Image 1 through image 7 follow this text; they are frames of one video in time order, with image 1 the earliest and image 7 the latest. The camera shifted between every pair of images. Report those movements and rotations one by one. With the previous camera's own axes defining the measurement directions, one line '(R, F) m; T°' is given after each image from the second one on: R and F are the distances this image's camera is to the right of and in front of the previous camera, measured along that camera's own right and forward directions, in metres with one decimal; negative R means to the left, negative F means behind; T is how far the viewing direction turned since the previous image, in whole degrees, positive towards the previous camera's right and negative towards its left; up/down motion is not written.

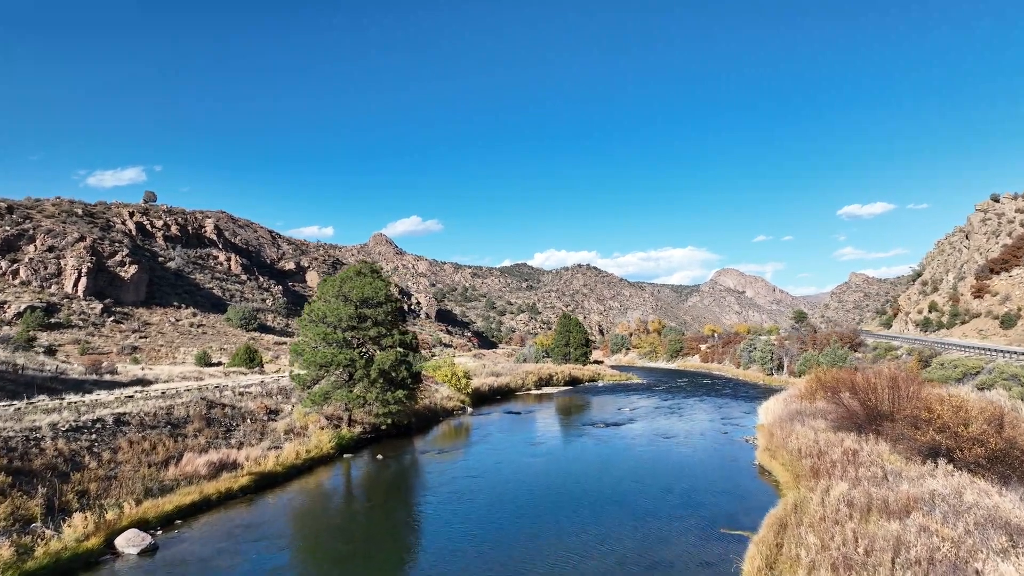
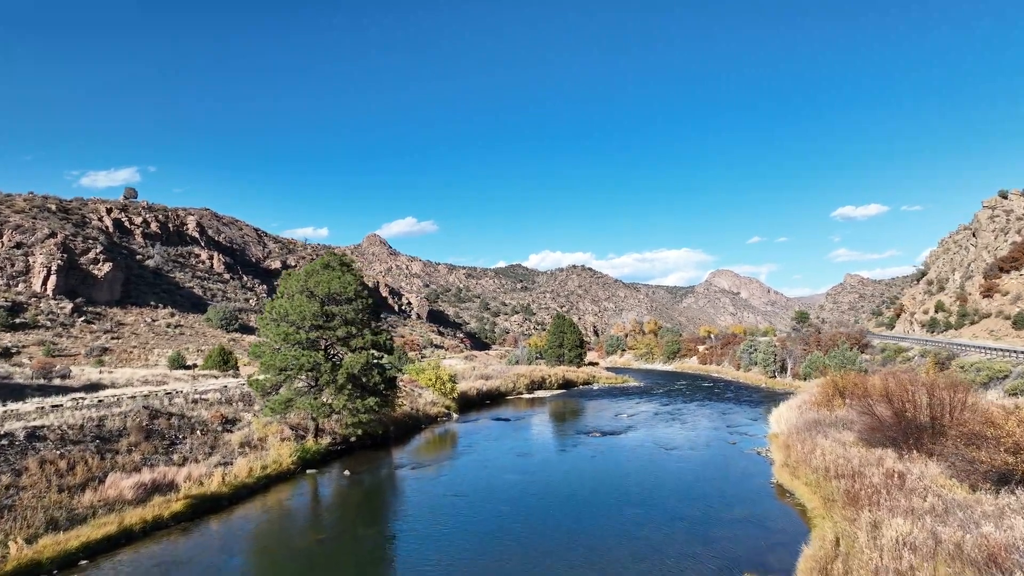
(+0.3, +2.3) m; 0°
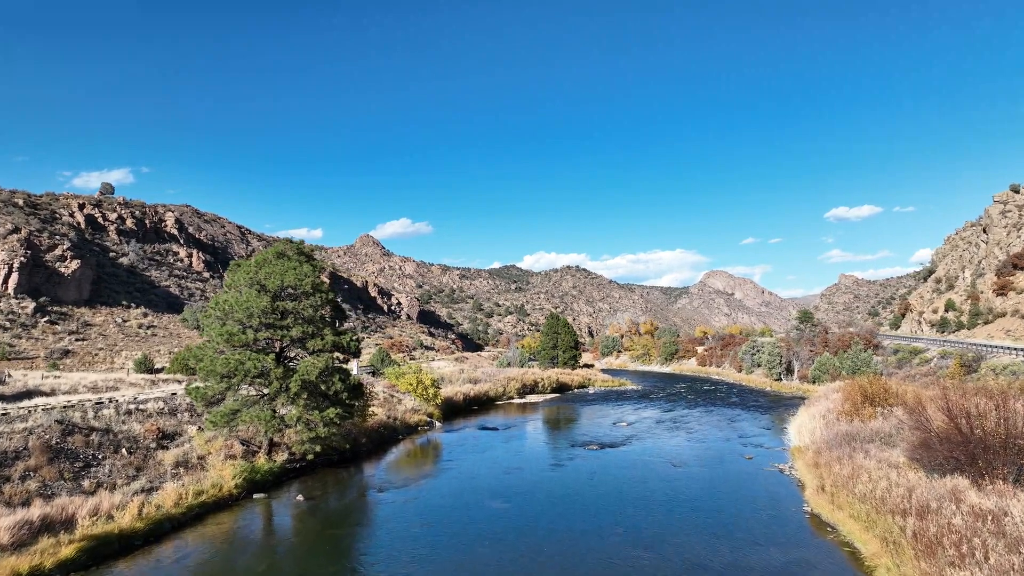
(+0.2, +2.7) m; 0°
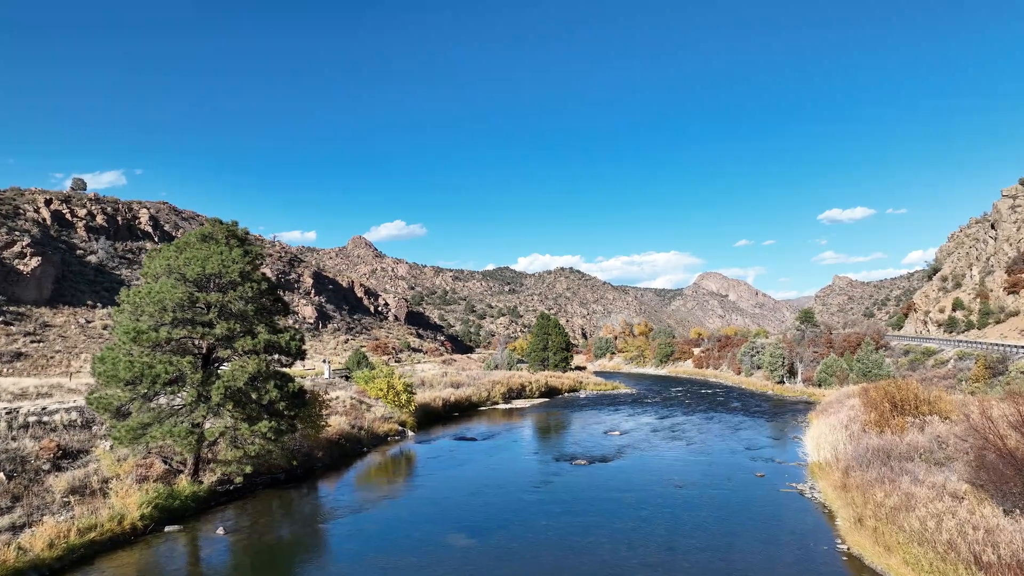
(+0.5, +2.7) m; 0°
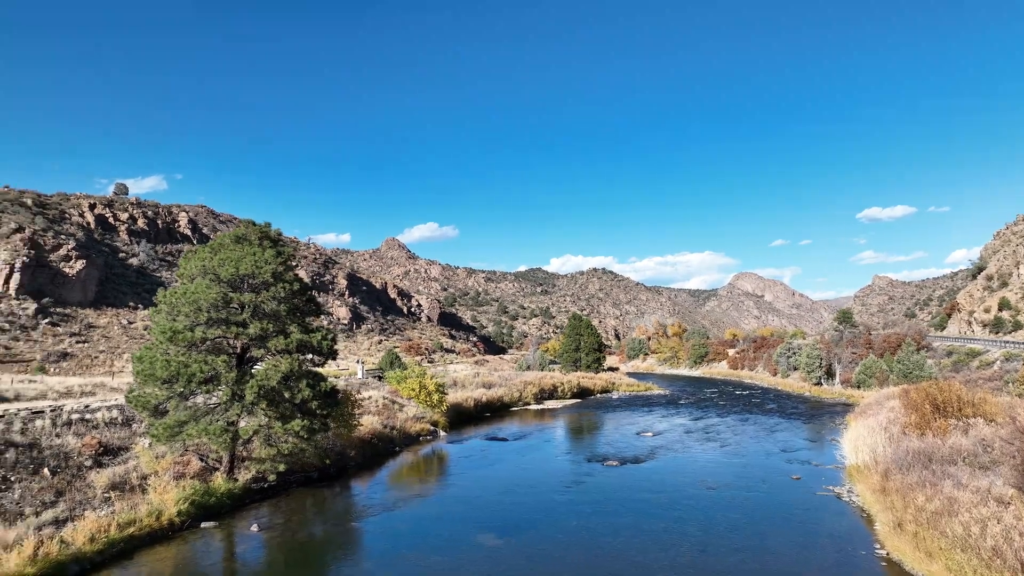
(+0.1, 0.0) m; -3°
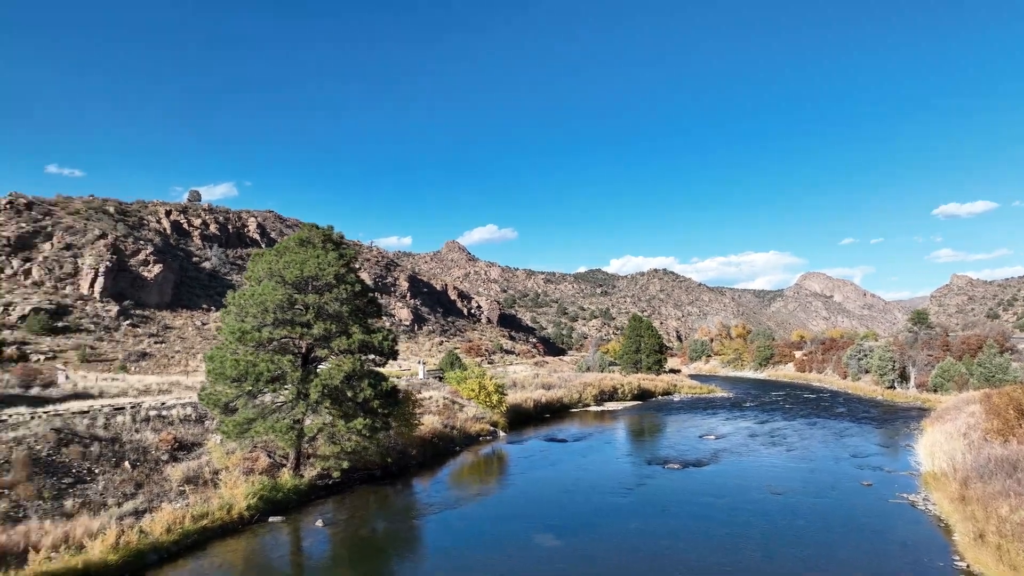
(0.0, 0.0) m; -5°
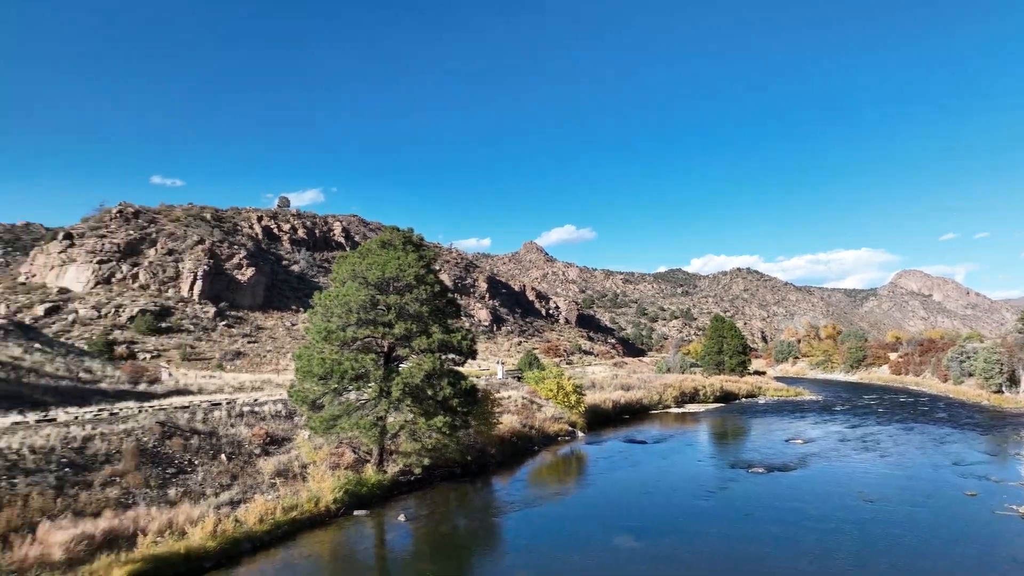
(0.0, 0.0) m; -6°
